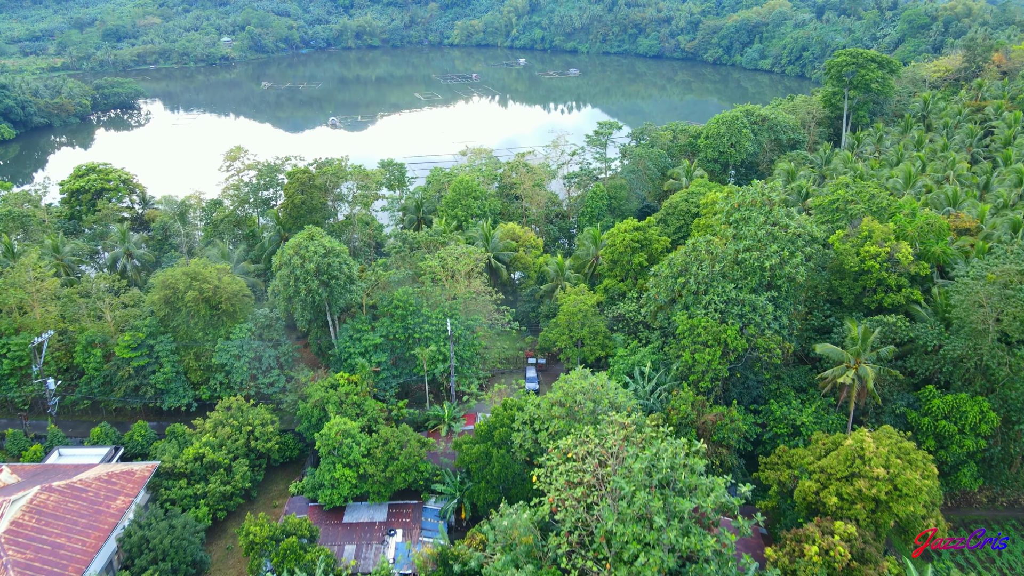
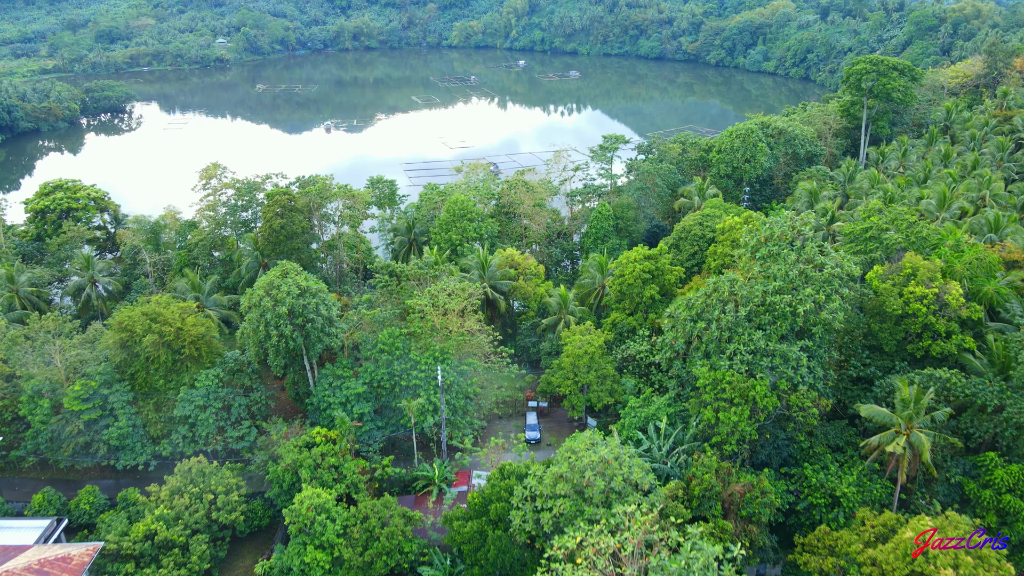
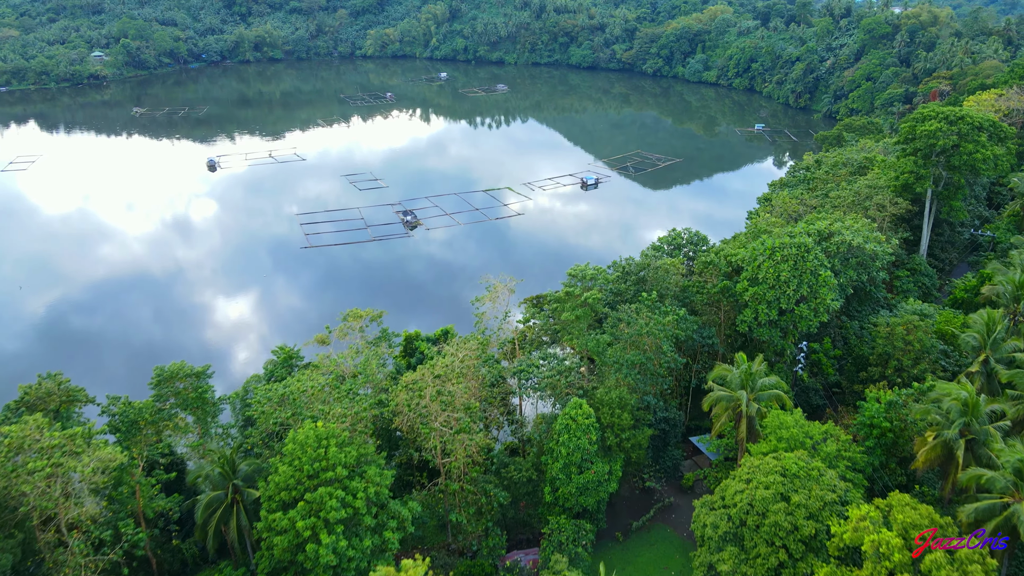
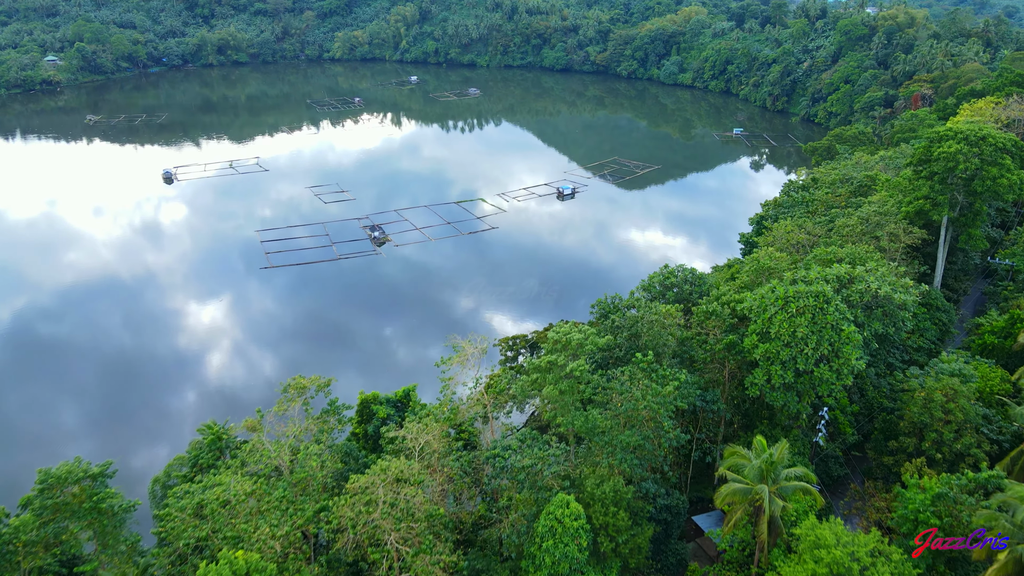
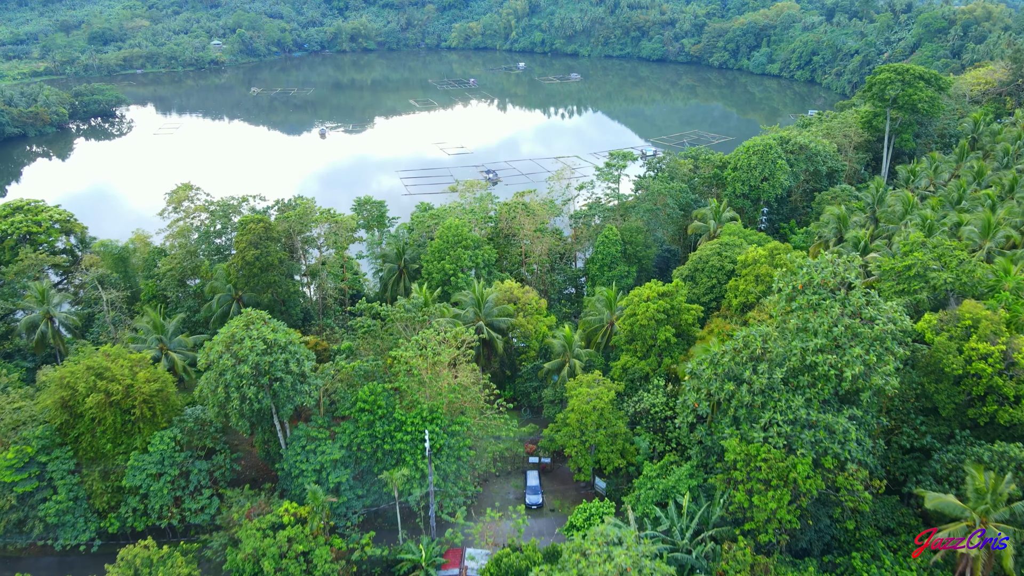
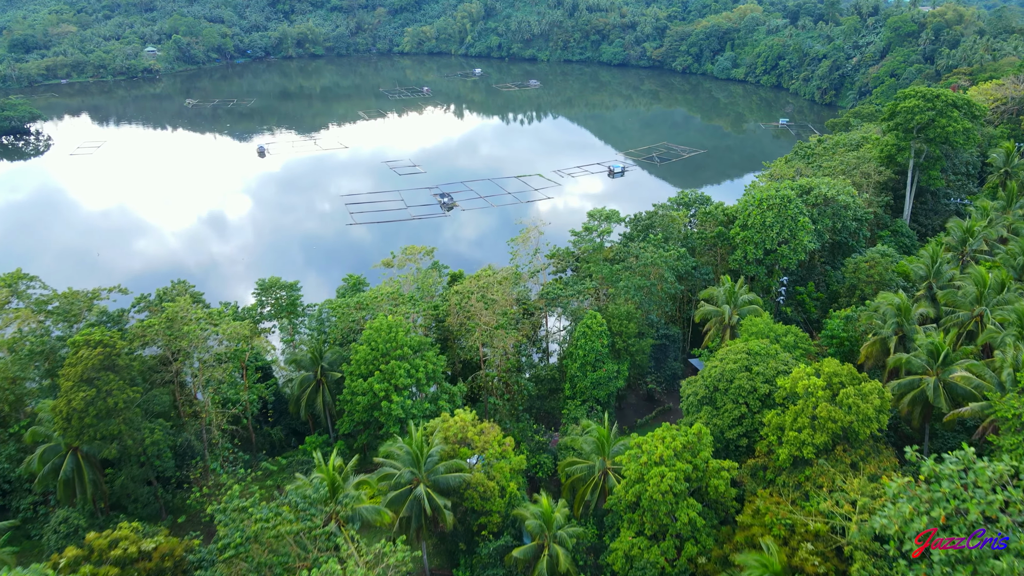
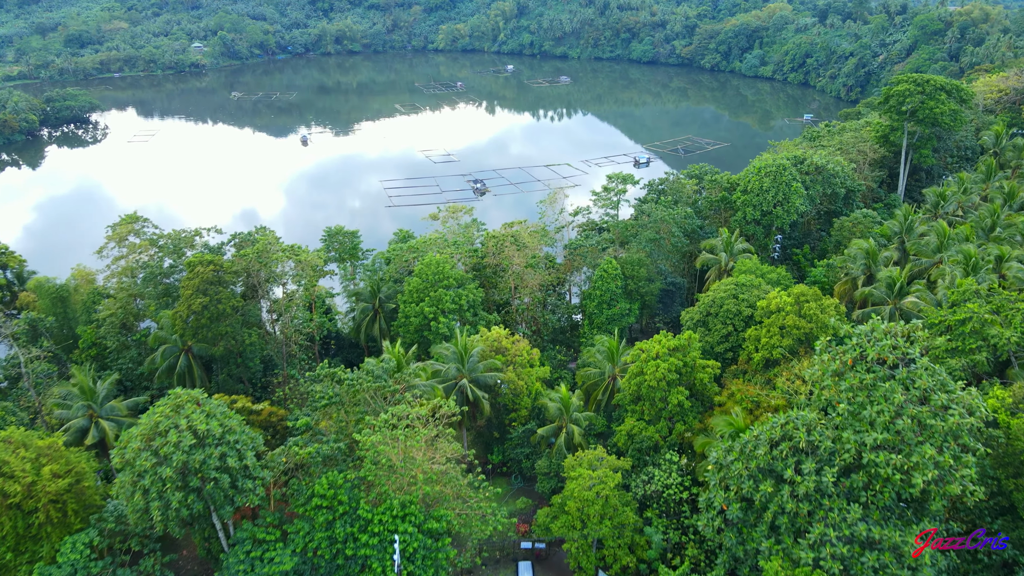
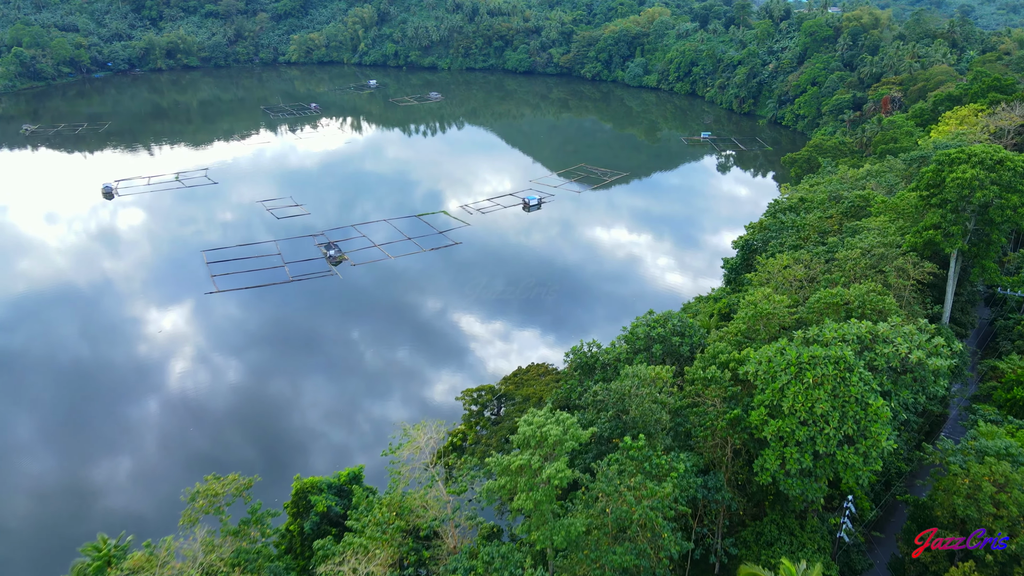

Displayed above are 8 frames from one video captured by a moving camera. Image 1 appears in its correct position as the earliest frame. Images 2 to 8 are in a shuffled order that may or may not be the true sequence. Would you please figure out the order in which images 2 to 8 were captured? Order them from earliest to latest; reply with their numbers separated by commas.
2, 5, 7, 6, 3, 4, 8
